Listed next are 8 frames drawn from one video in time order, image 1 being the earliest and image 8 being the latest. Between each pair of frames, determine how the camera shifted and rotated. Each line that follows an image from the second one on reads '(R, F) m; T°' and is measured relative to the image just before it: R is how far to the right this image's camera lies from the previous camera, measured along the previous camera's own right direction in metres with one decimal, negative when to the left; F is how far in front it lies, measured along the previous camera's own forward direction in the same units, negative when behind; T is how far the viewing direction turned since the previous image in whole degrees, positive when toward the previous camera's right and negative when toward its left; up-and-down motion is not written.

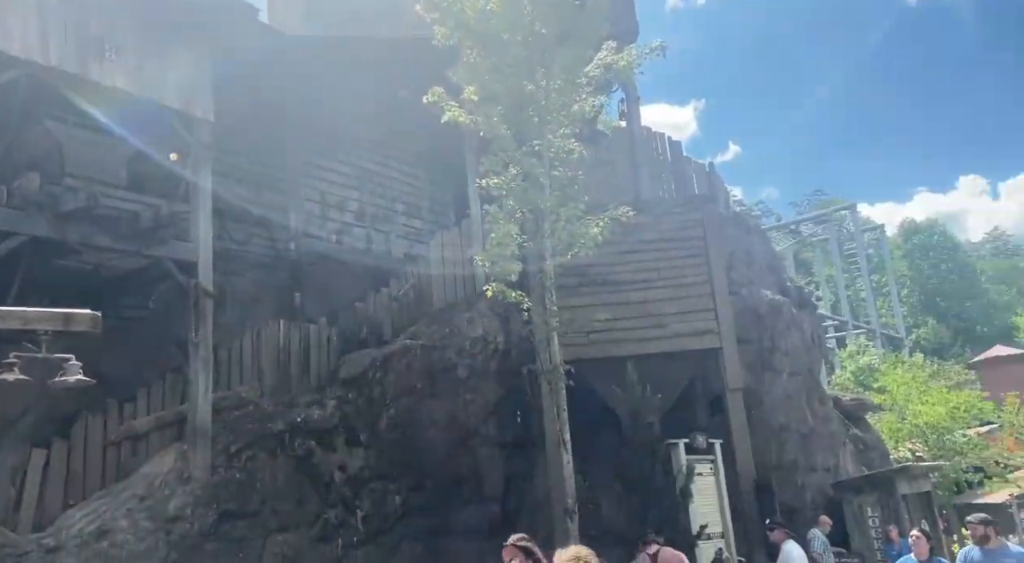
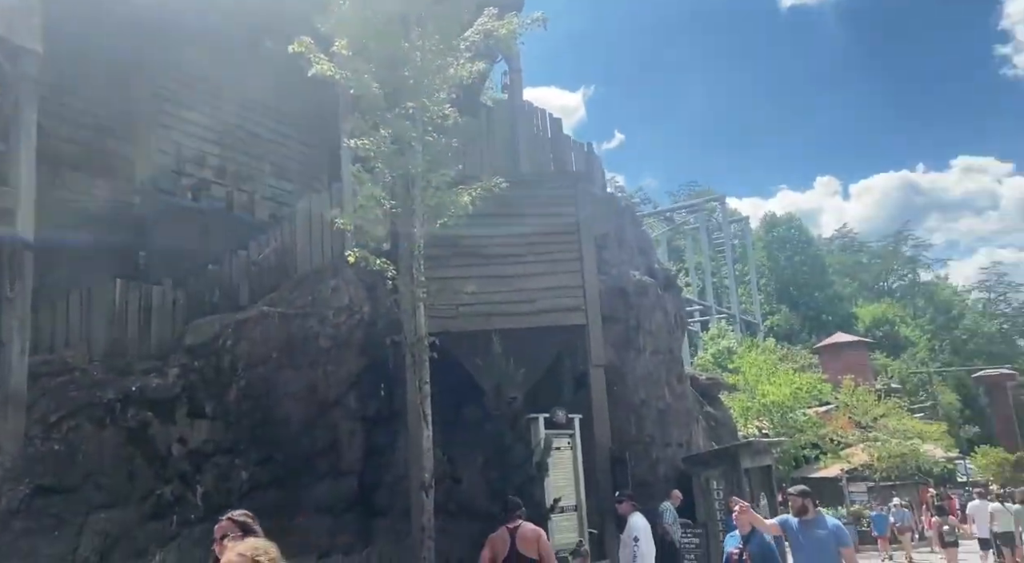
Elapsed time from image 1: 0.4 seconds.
(+0.1, +0.2) m; +9°
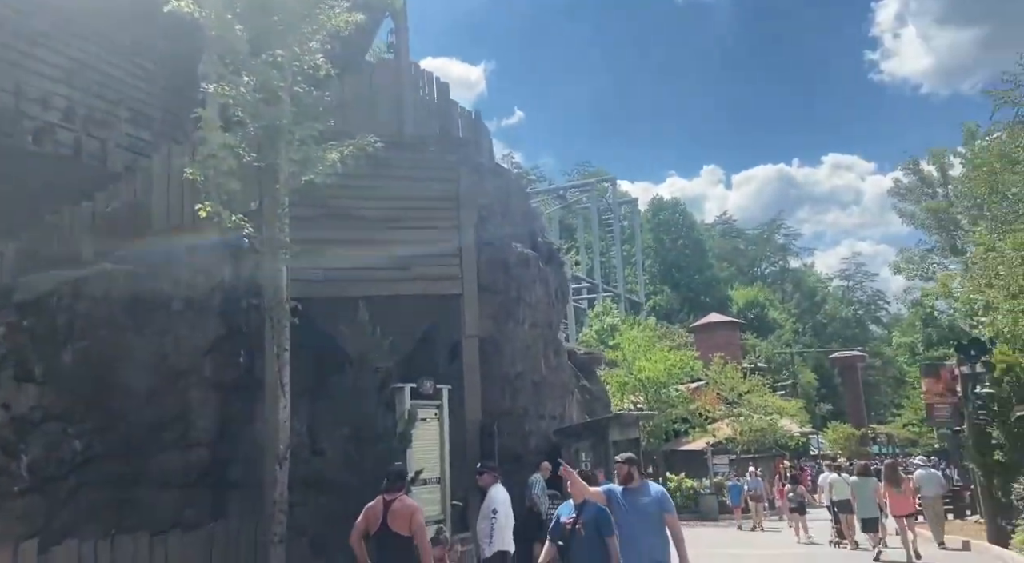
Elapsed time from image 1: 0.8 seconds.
(+0.2, +0.2) m; +8°
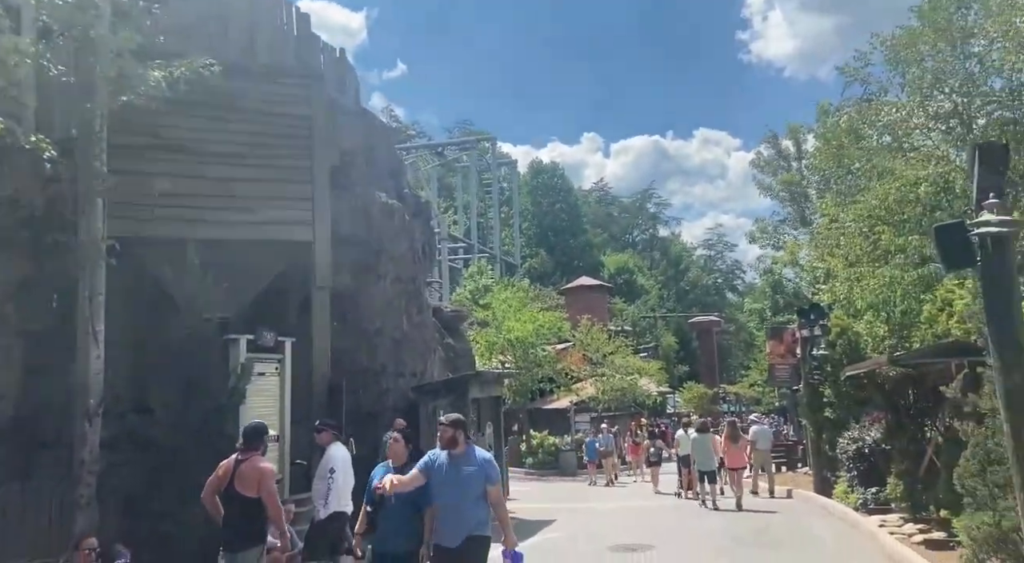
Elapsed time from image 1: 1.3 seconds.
(+0.3, +0.3) m; +9°
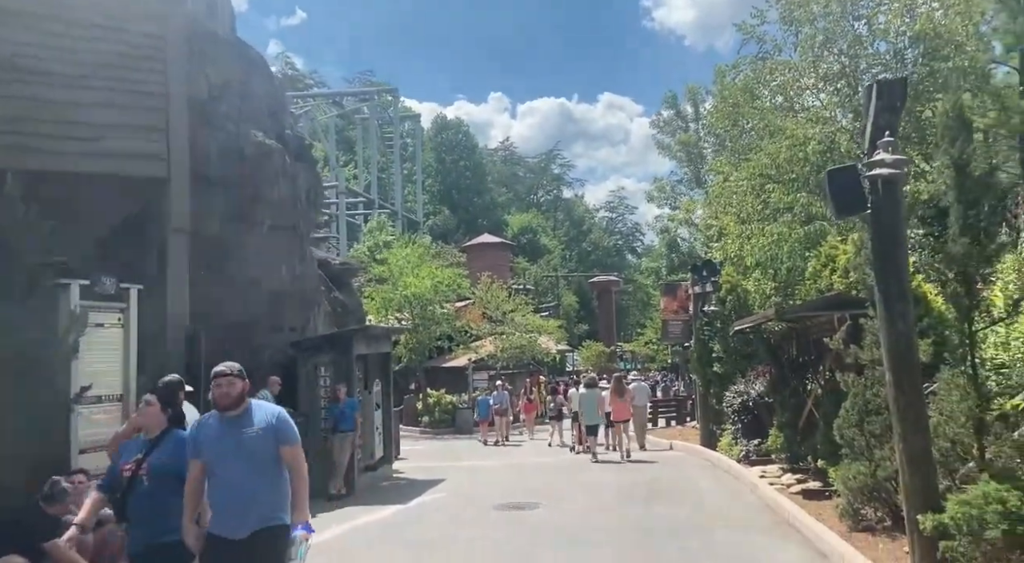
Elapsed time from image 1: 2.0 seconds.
(+0.3, +0.6) m; +7°
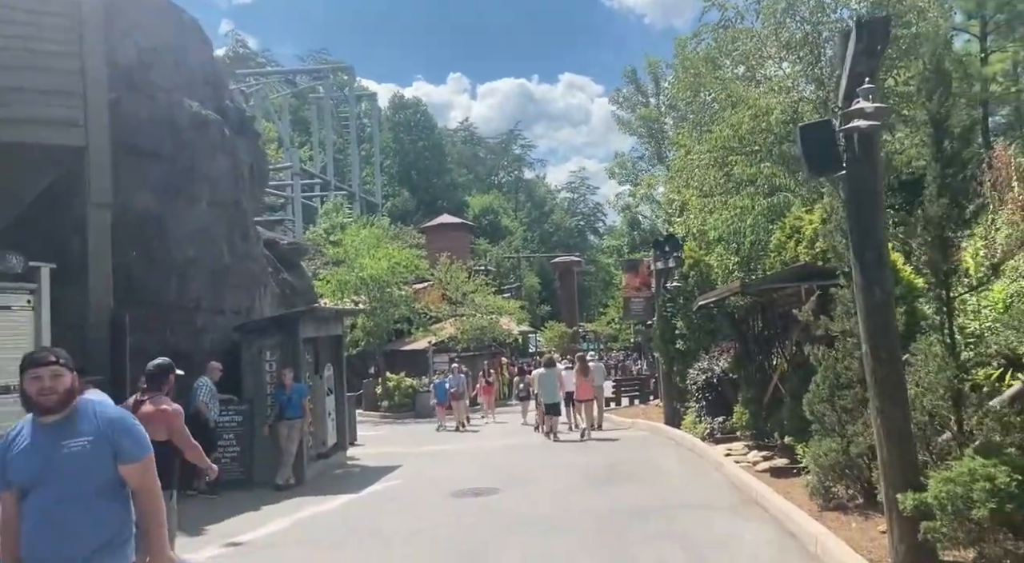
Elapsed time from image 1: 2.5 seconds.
(+0.1, +0.6) m; +3°
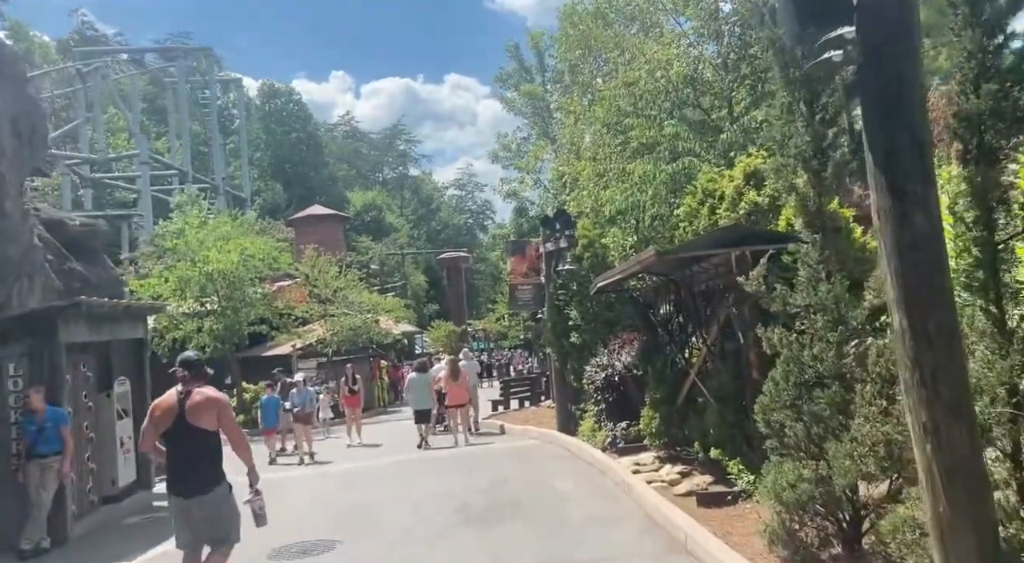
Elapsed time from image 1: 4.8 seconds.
(+0.6, +3.0) m; +8°
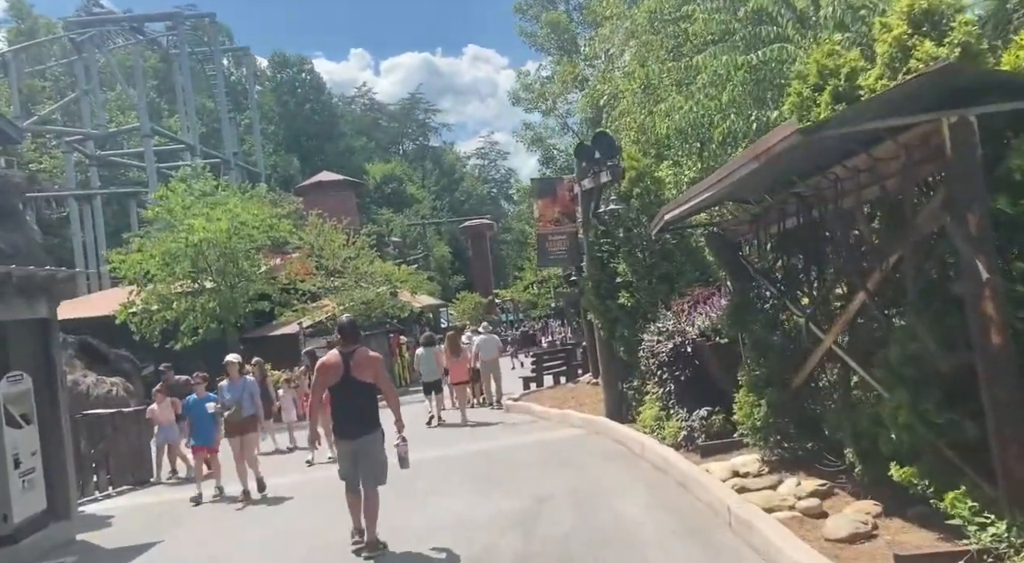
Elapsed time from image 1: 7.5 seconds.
(-0.1, +3.6) m; -2°
